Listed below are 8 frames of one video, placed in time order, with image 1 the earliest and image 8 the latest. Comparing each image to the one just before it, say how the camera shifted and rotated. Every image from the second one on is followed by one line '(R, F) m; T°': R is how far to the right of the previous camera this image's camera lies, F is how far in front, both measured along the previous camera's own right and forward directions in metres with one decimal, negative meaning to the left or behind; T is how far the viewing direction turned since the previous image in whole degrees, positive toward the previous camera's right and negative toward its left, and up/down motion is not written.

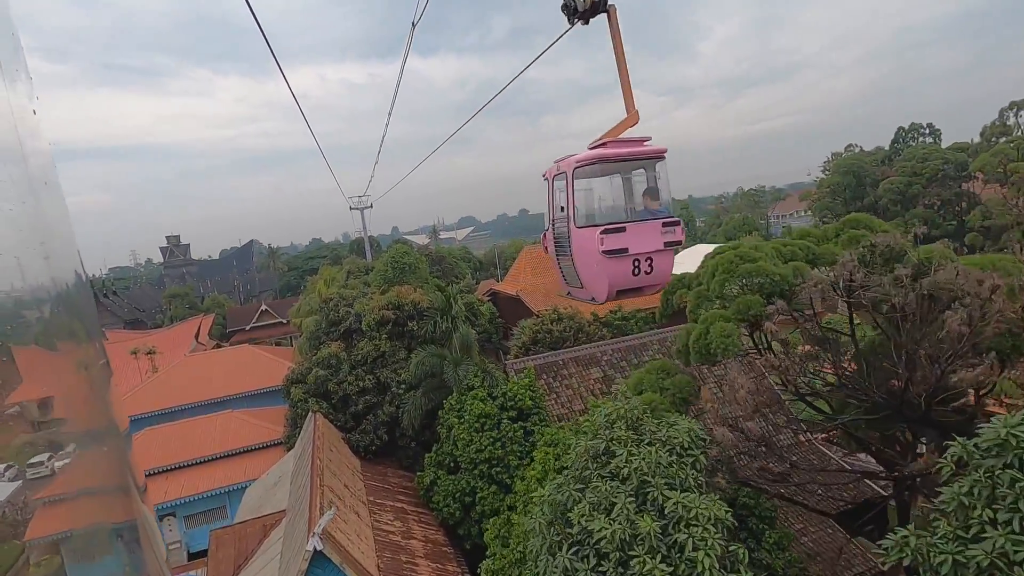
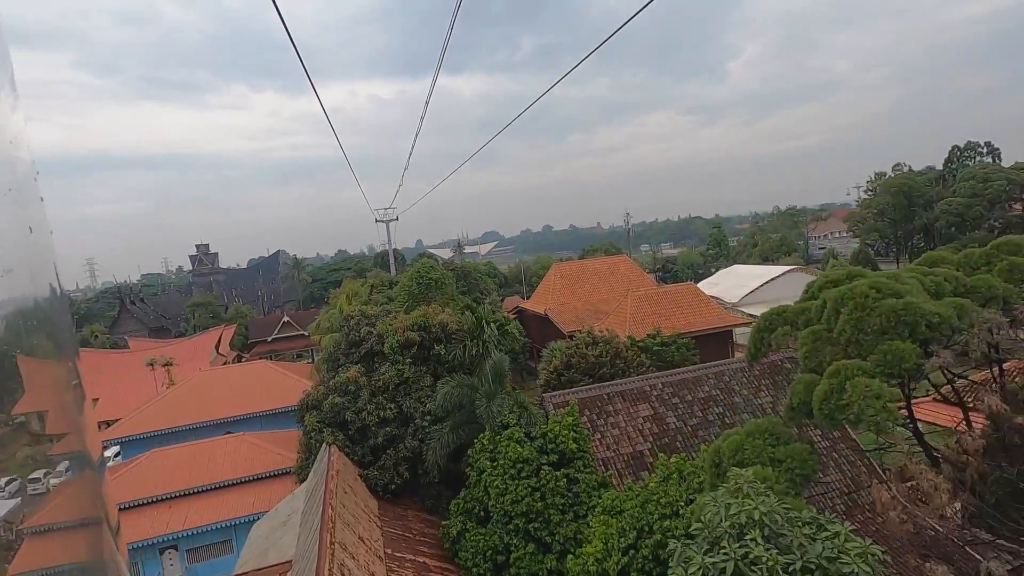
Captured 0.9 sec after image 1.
(-0.2, +0.6) m; -2°
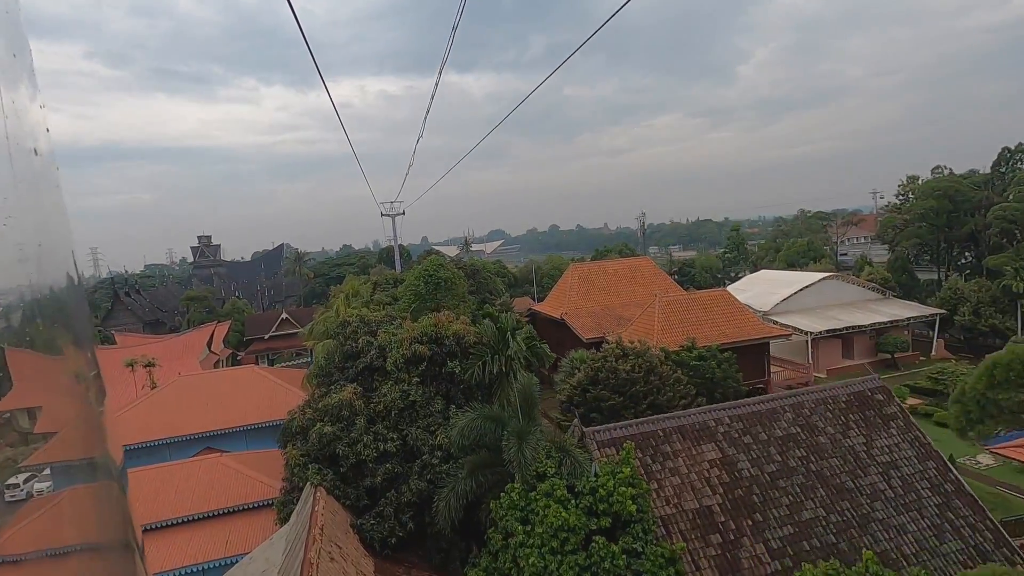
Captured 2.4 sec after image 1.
(-0.2, +1.0) m; 0°
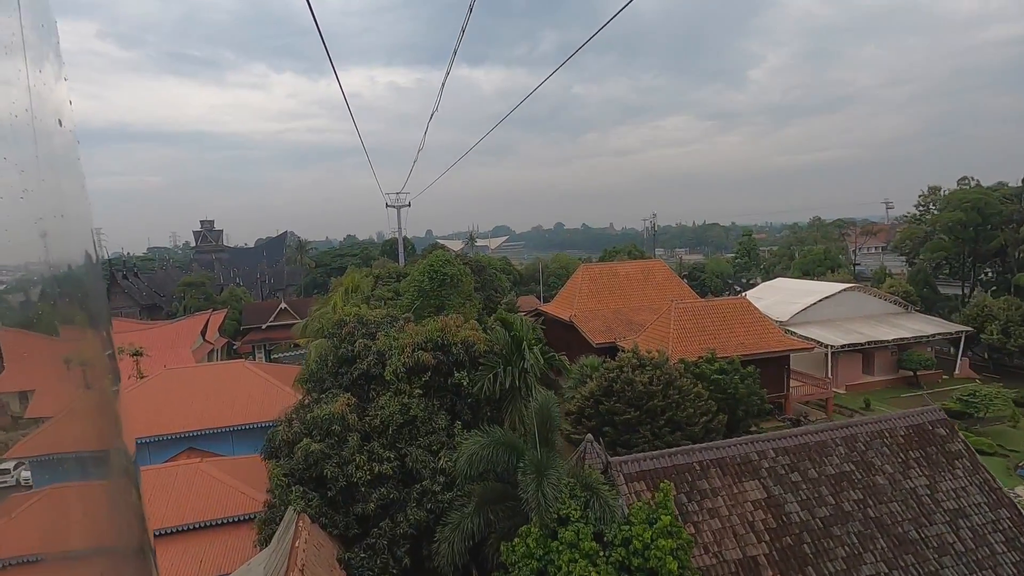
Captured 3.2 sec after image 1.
(-0.1, +0.5) m; 0°
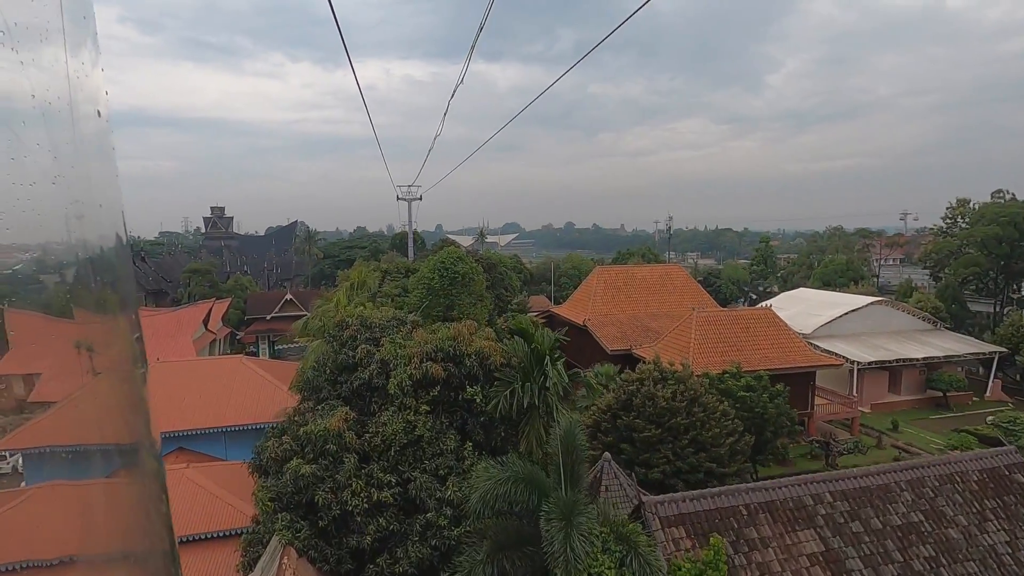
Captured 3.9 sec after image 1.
(-0.1, +0.5) m; -1°
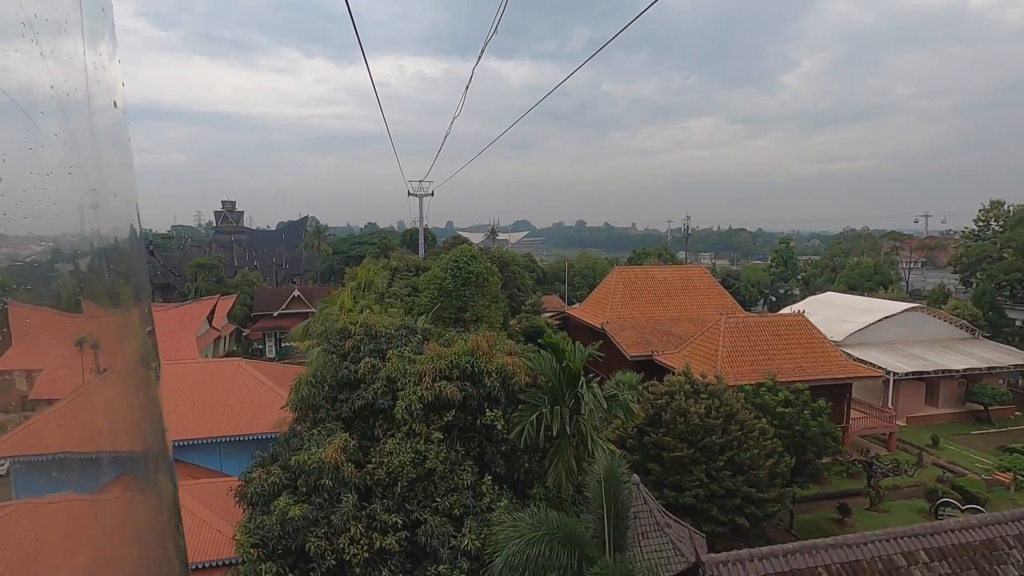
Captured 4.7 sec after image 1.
(-0.1, +0.5) m; -1°
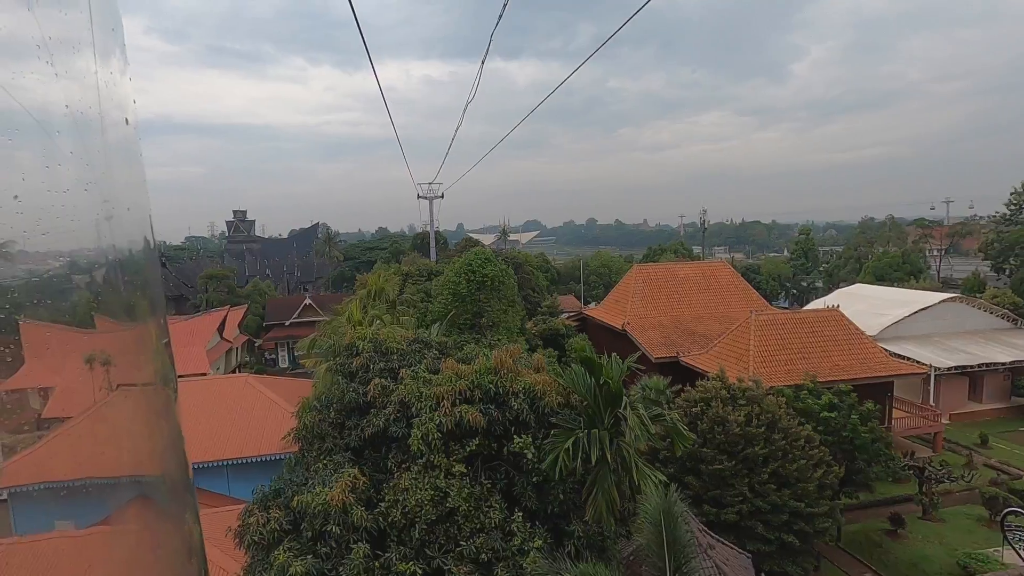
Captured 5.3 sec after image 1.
(-0.1, +0.4) m; -1°
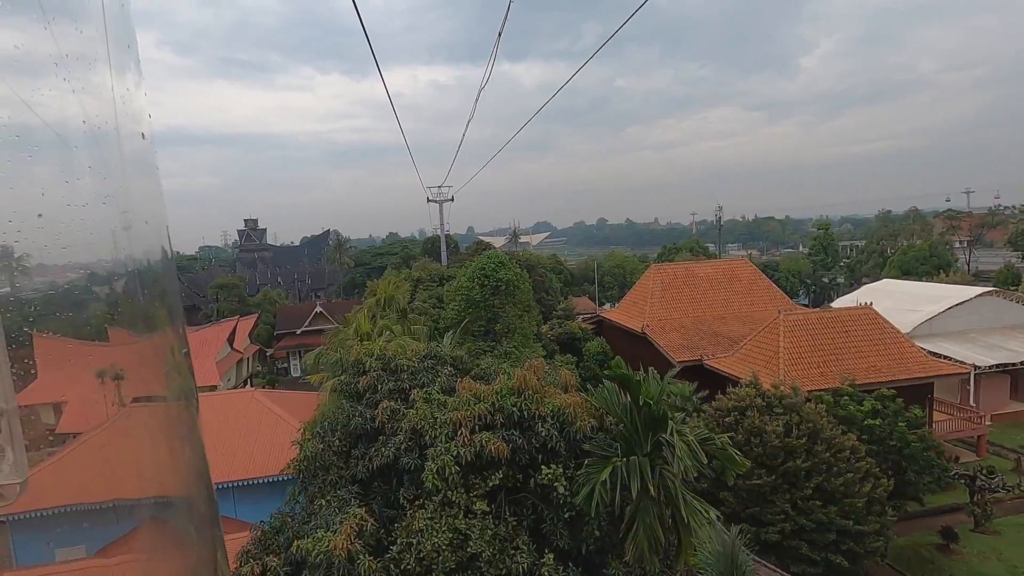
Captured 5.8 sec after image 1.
(-0.1, +0.3) m; -1°
